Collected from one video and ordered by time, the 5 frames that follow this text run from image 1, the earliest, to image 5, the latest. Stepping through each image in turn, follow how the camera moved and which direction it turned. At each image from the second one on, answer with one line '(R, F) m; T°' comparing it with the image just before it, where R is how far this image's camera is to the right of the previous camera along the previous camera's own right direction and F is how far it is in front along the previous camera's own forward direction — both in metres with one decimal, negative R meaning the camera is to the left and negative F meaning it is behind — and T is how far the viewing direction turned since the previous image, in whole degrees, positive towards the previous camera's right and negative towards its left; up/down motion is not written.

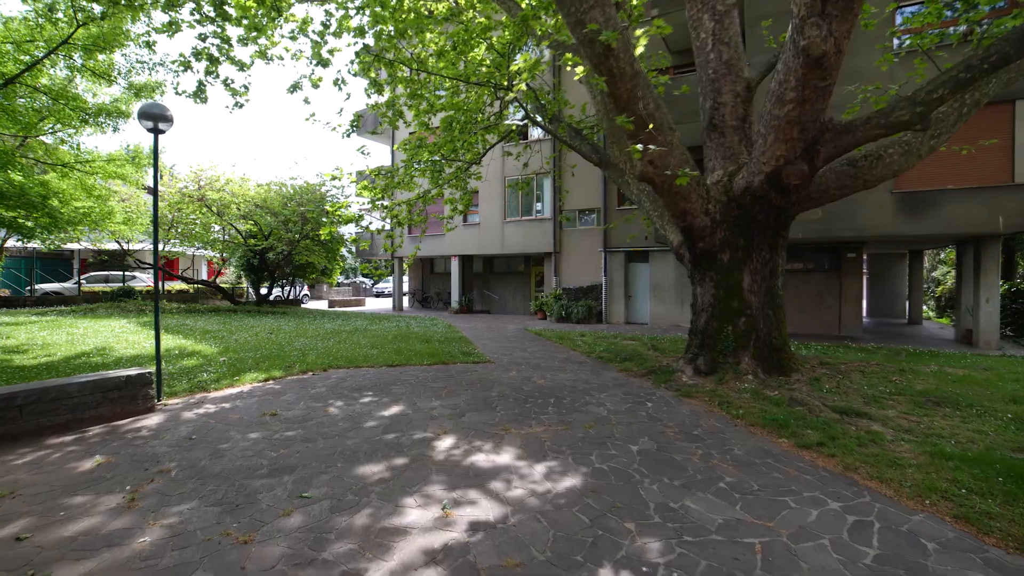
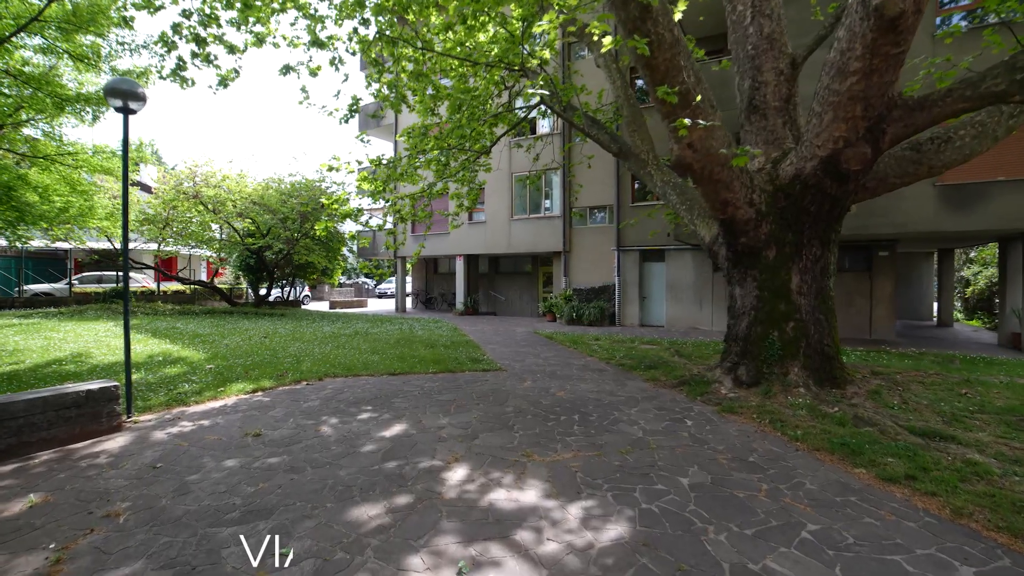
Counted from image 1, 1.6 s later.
(-0.2, +0.8) m; 0°
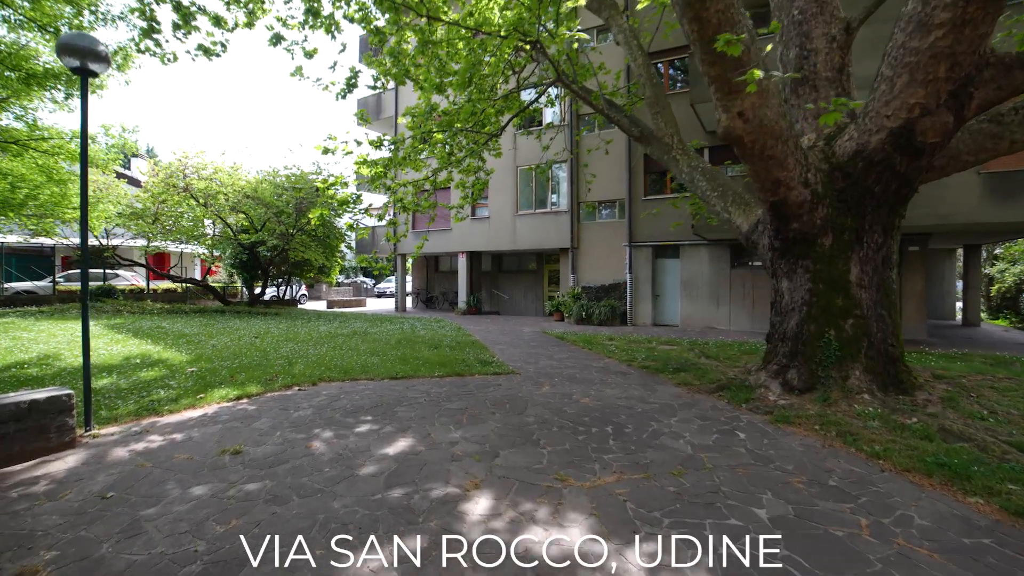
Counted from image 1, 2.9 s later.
(-0.3, +0.8) m; 0°
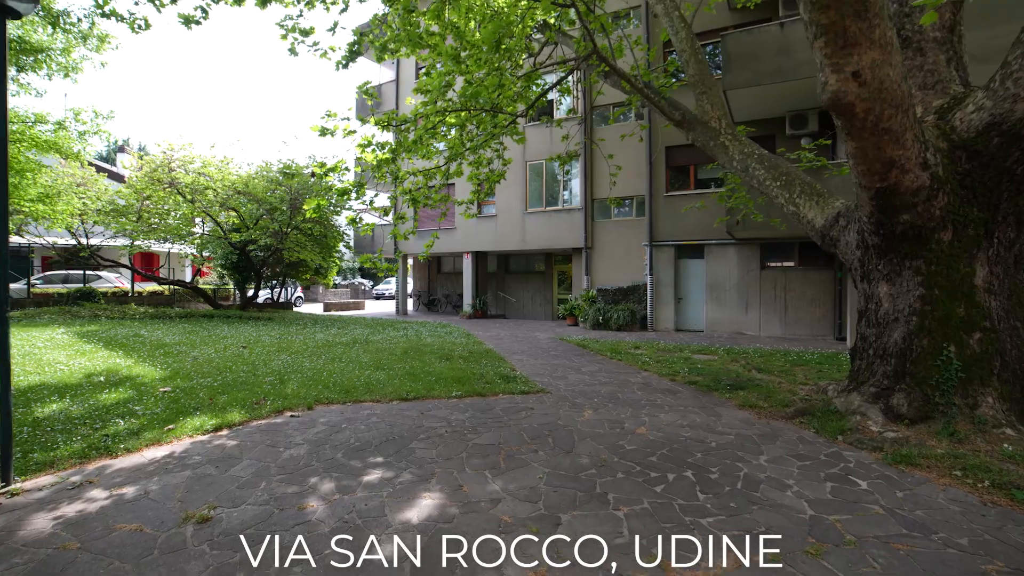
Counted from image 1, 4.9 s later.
(-0.5, +1.1) m; 0°
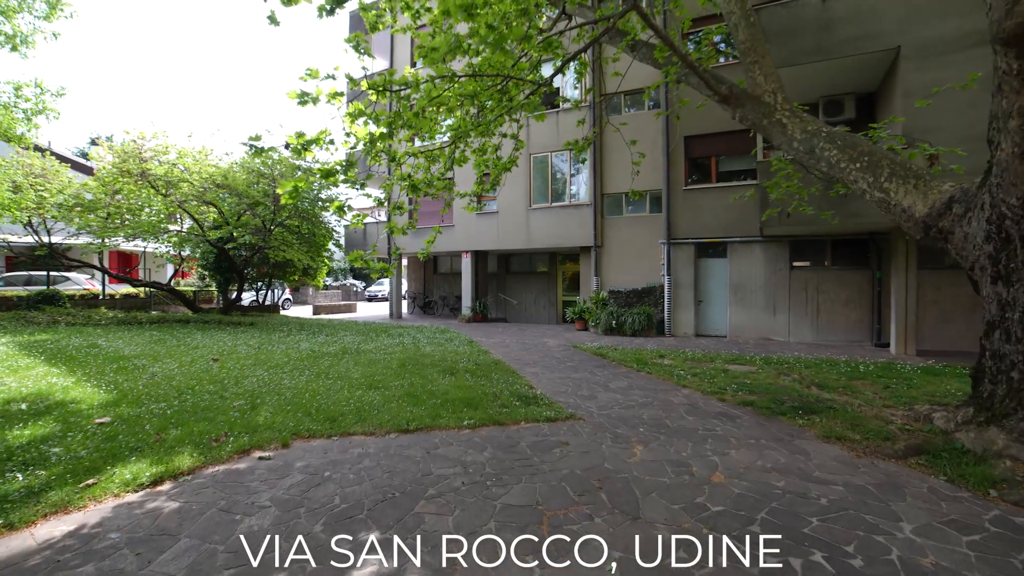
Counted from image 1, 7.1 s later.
(-0.4, +1.3) m; +1°
